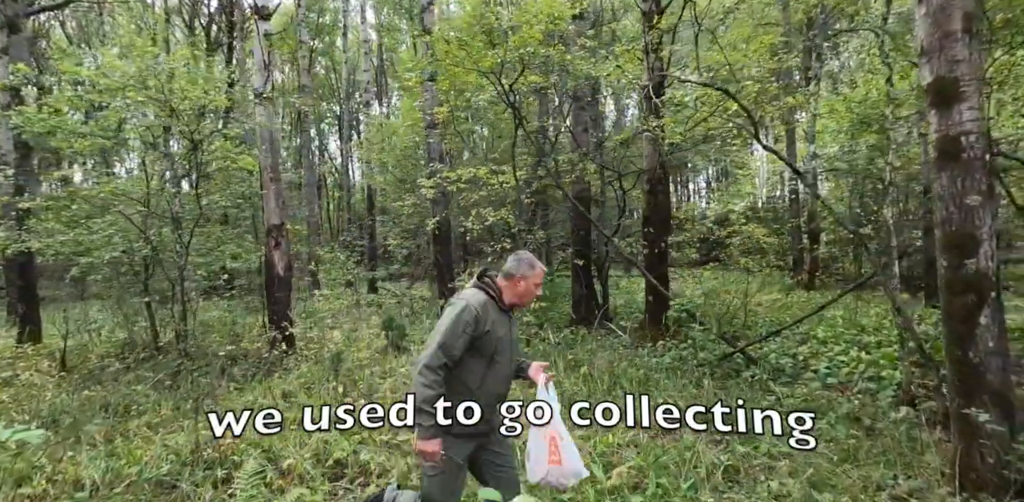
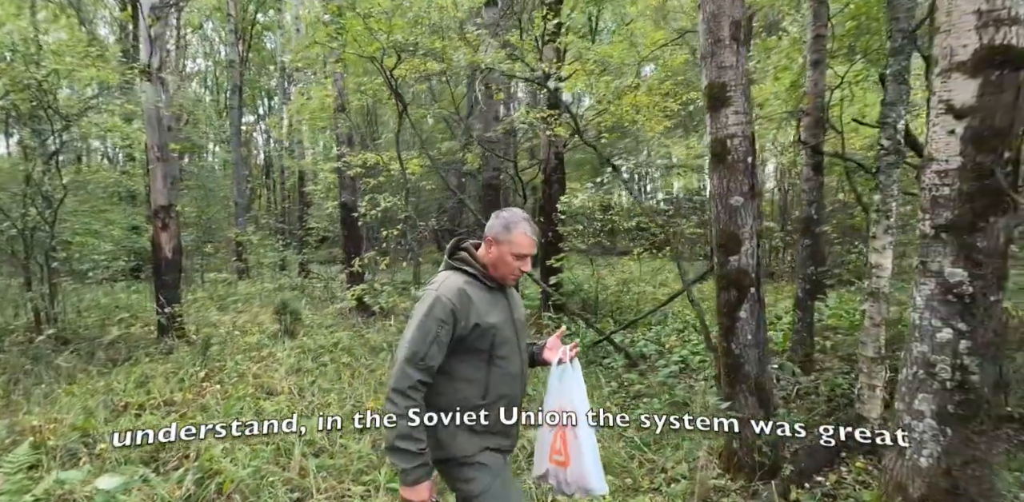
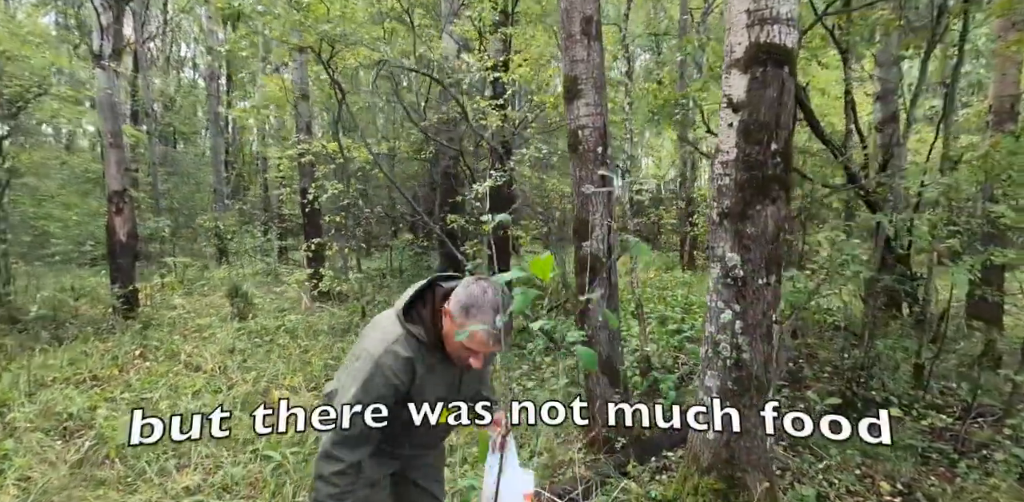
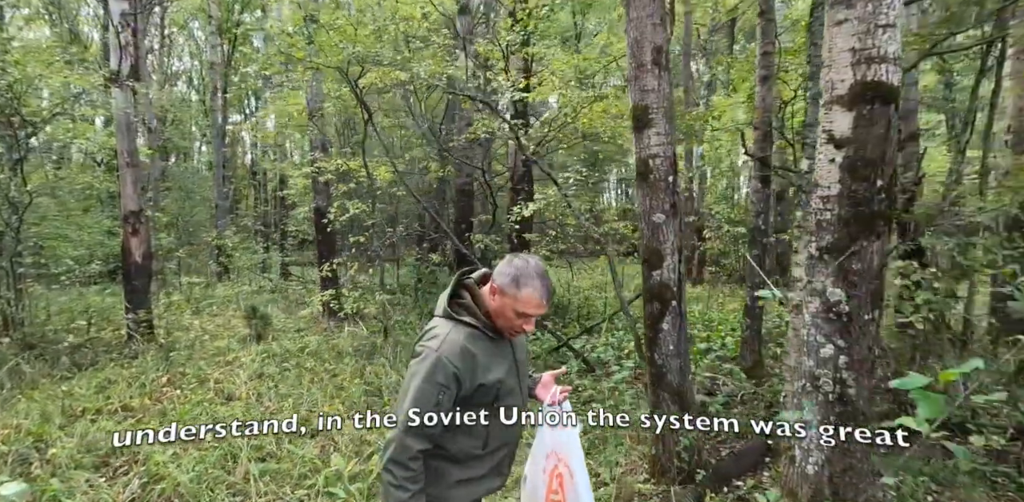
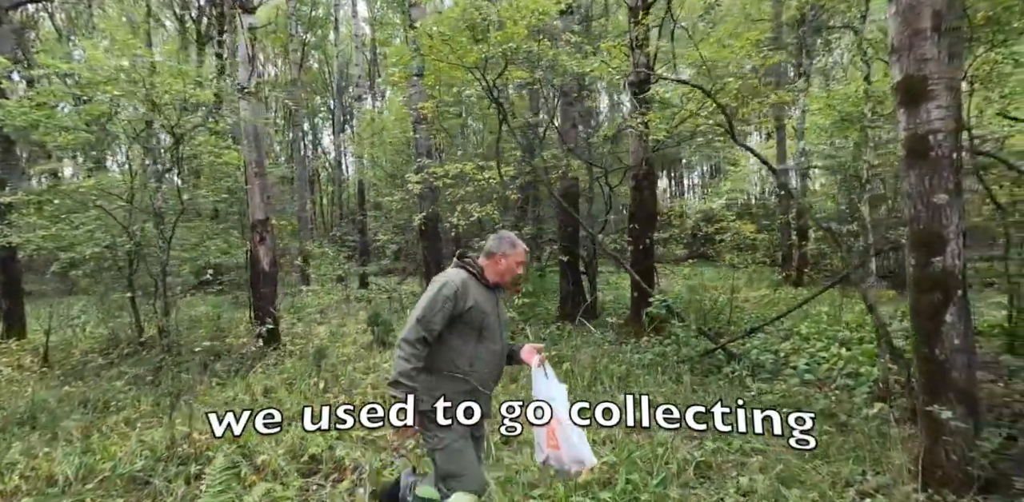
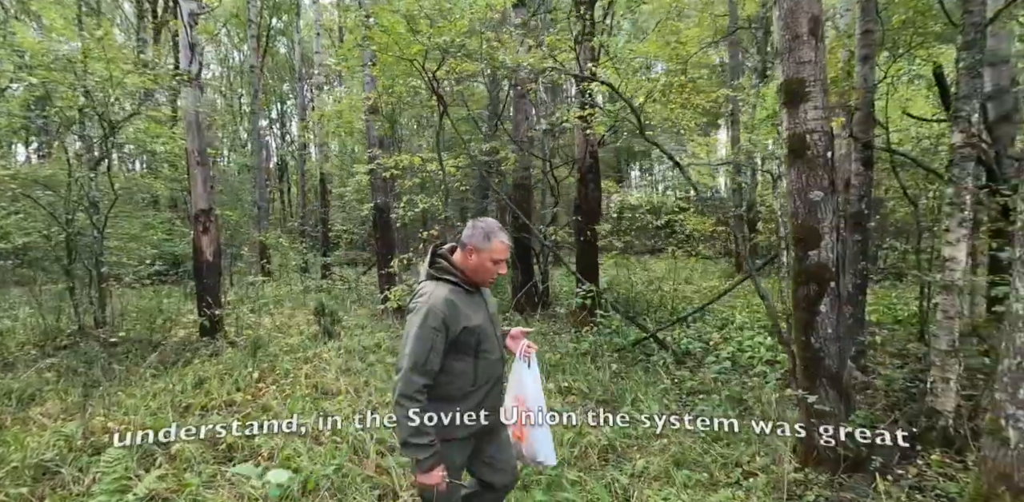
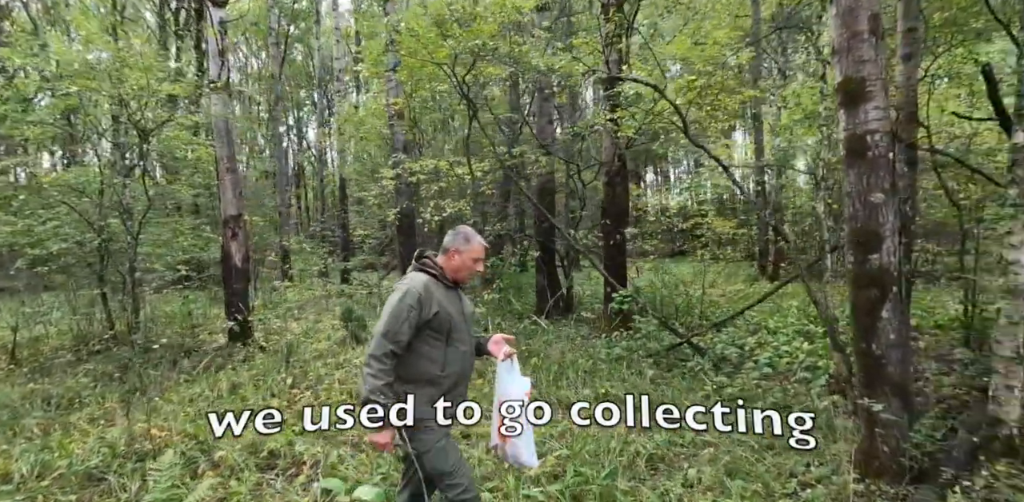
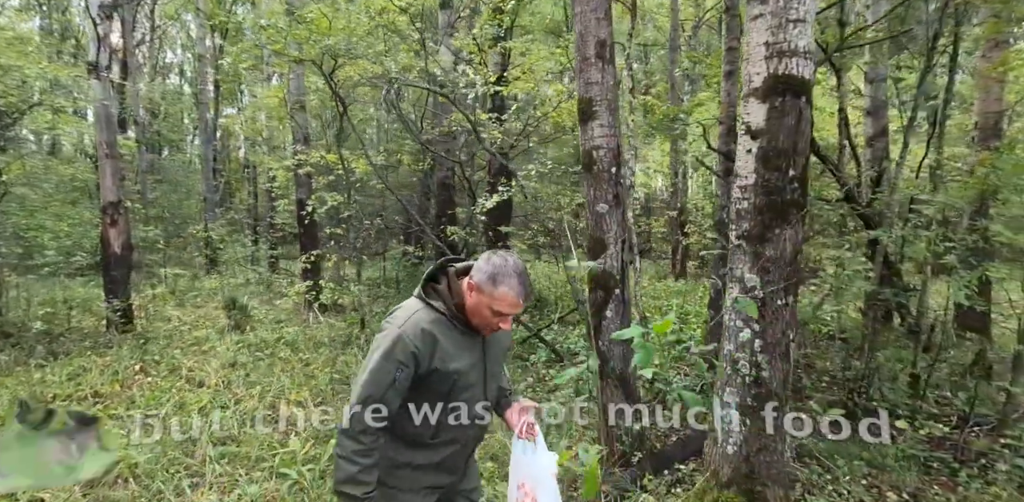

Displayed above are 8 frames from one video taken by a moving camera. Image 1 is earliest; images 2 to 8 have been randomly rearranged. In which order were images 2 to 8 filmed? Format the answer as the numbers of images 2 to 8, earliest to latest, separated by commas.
5, 7, 6, 2, 4, 8, 3
